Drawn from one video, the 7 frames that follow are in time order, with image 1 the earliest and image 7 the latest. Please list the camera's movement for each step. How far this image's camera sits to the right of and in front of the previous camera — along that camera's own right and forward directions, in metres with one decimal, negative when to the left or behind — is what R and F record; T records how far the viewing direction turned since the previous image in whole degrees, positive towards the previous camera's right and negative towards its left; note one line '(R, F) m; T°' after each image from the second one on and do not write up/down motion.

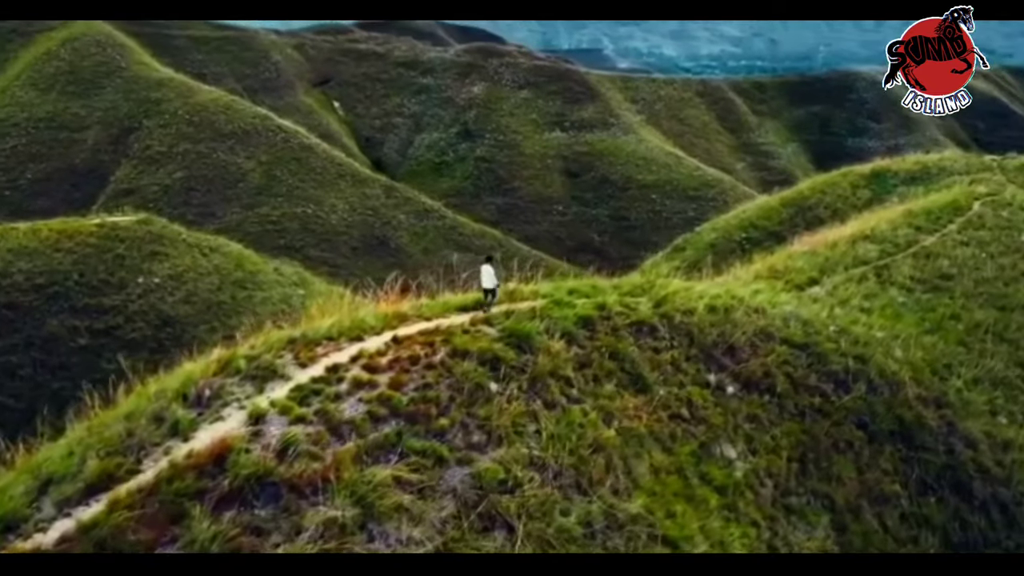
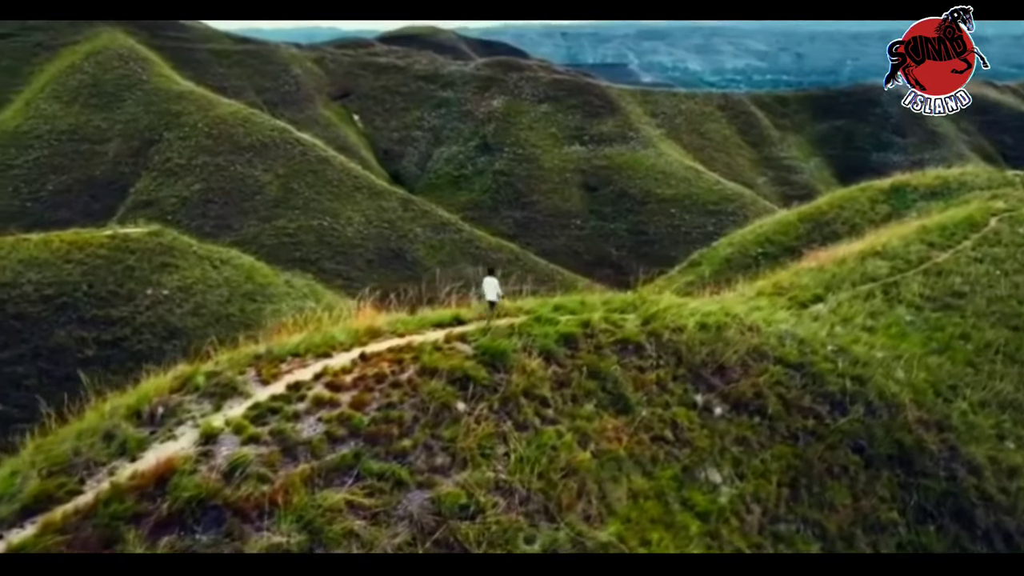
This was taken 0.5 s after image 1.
(+0.5, +0.3) m; -2°
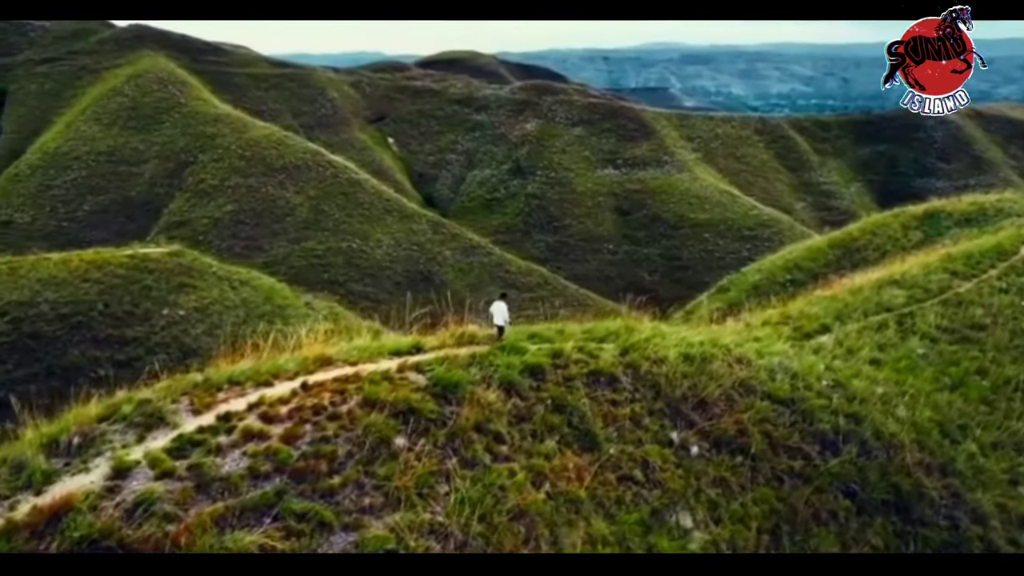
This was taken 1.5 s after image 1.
(+0.8, +0.5) m; -3°
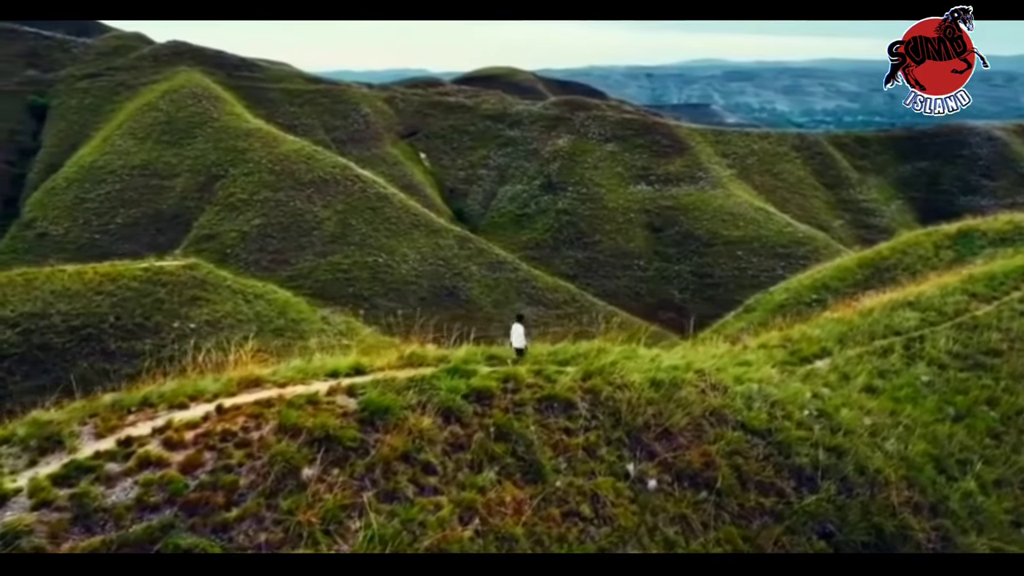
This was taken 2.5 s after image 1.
(+0.9, +0.6) m; -3°
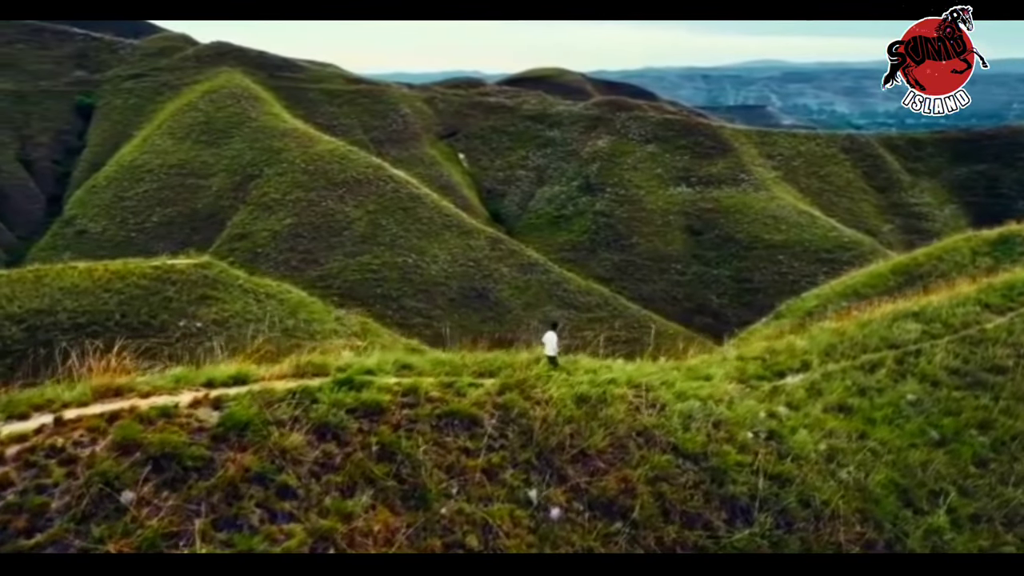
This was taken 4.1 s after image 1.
(+1.4, +0.9) m; -3°
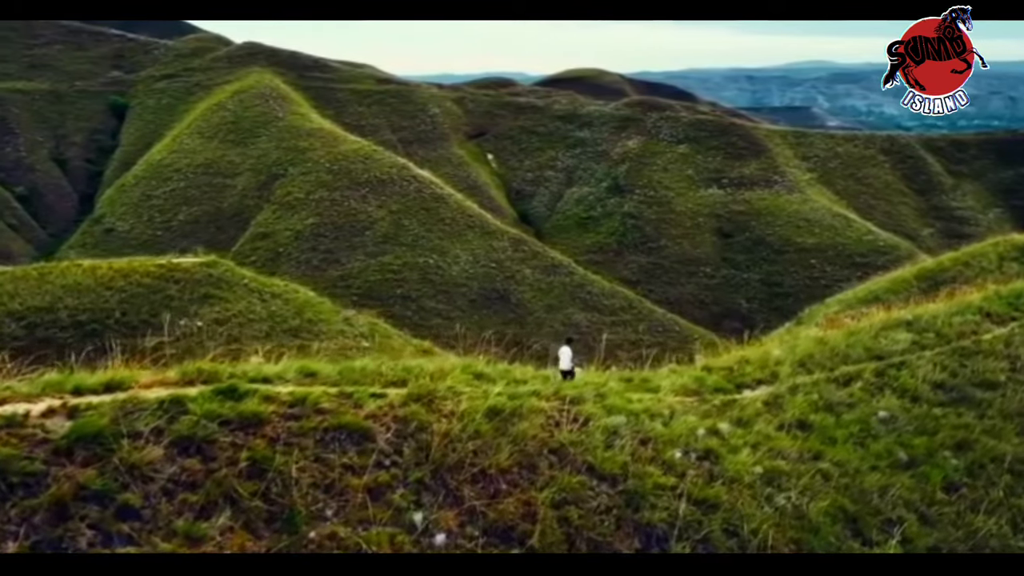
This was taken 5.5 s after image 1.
(+1.2, +0.7) m; -3°
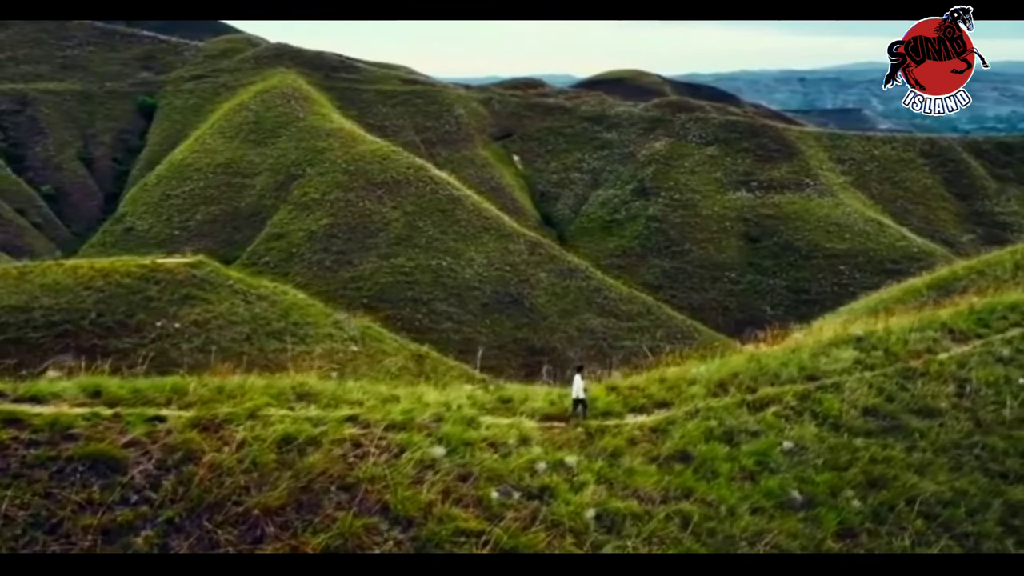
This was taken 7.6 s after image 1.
(+2.0, +1.1) m; -3°
